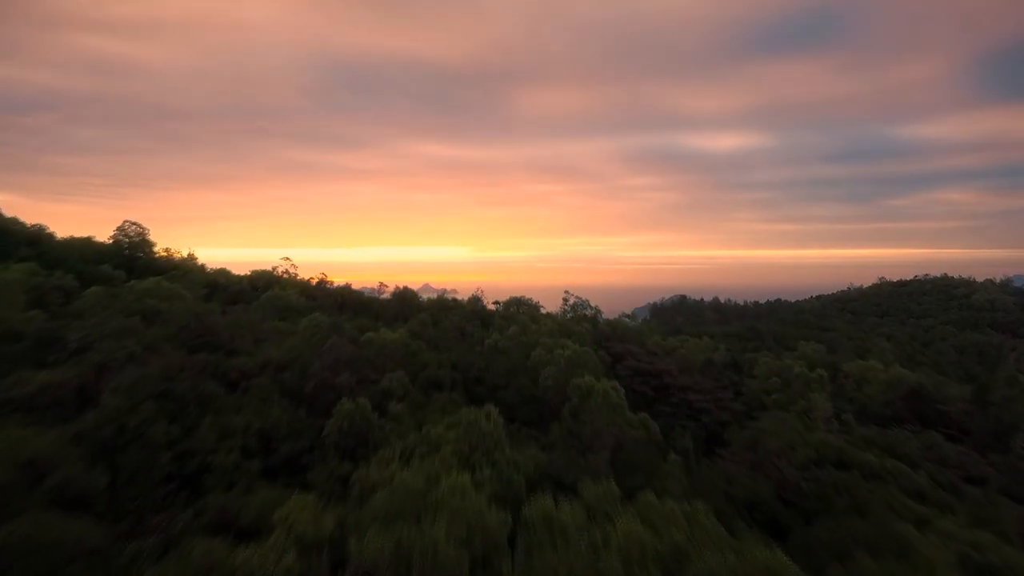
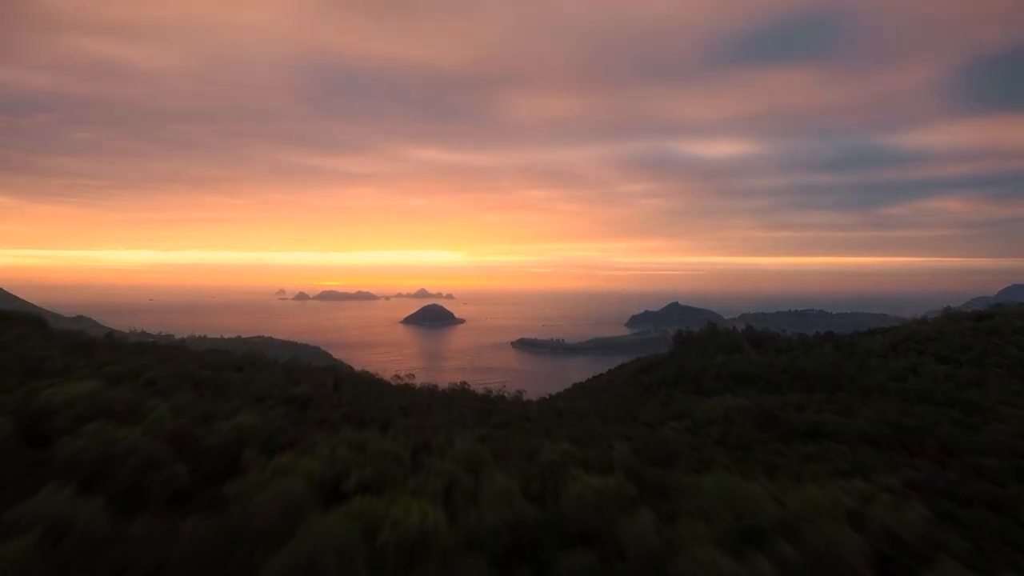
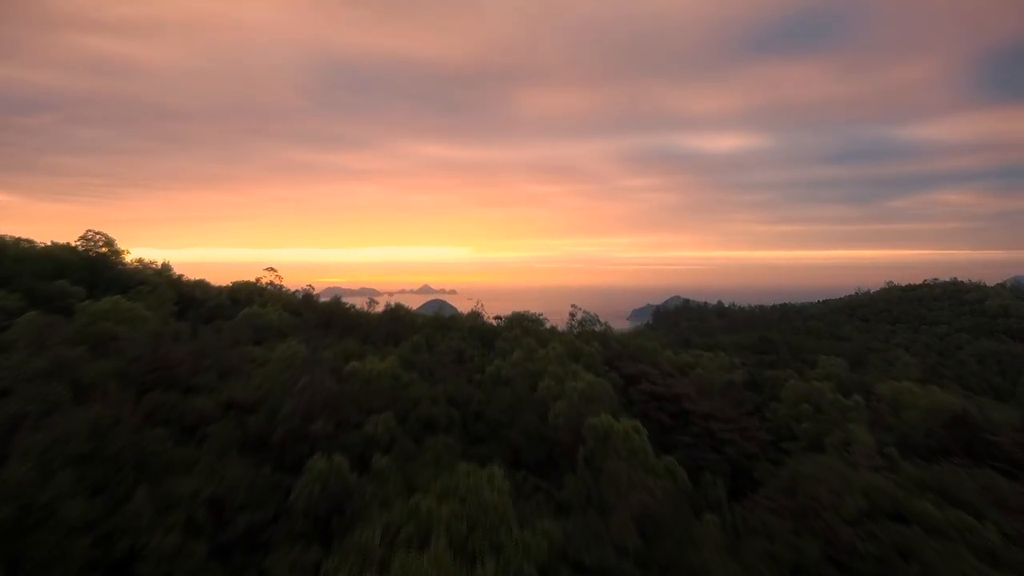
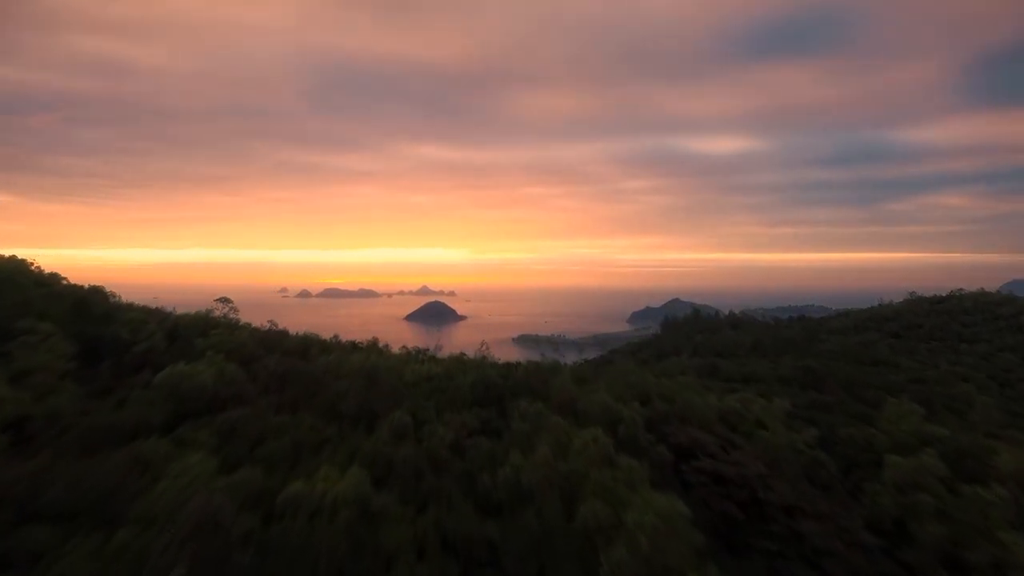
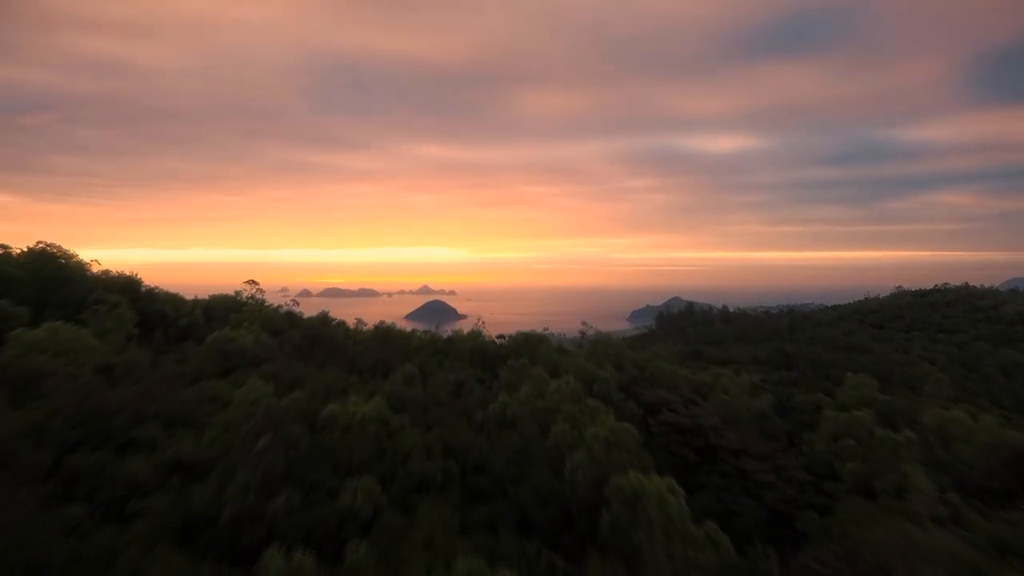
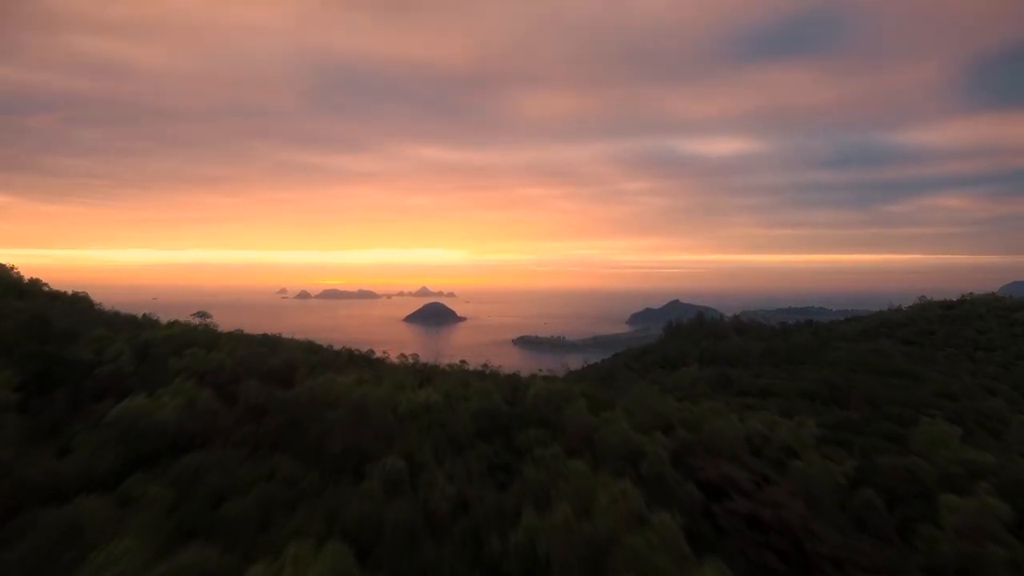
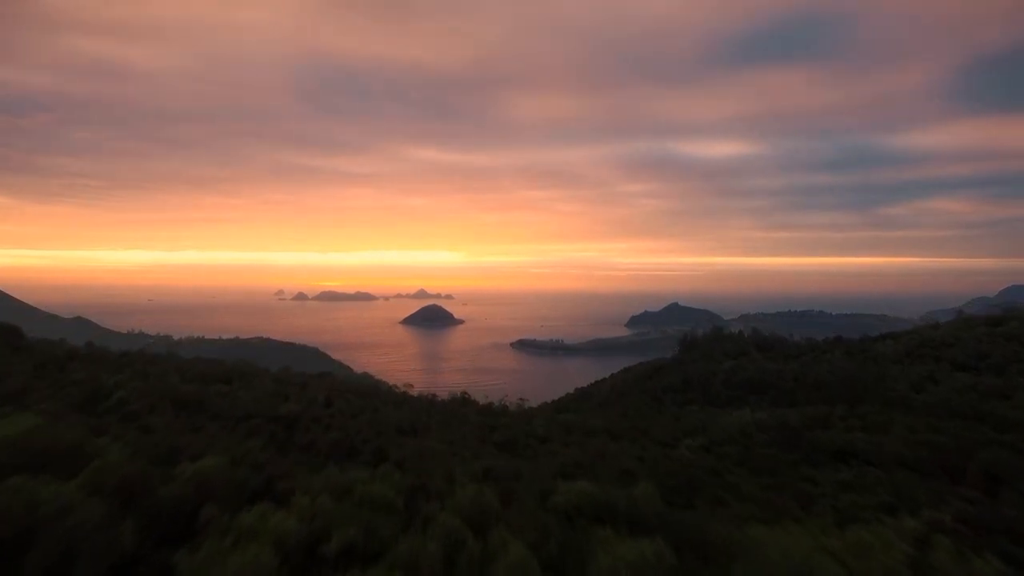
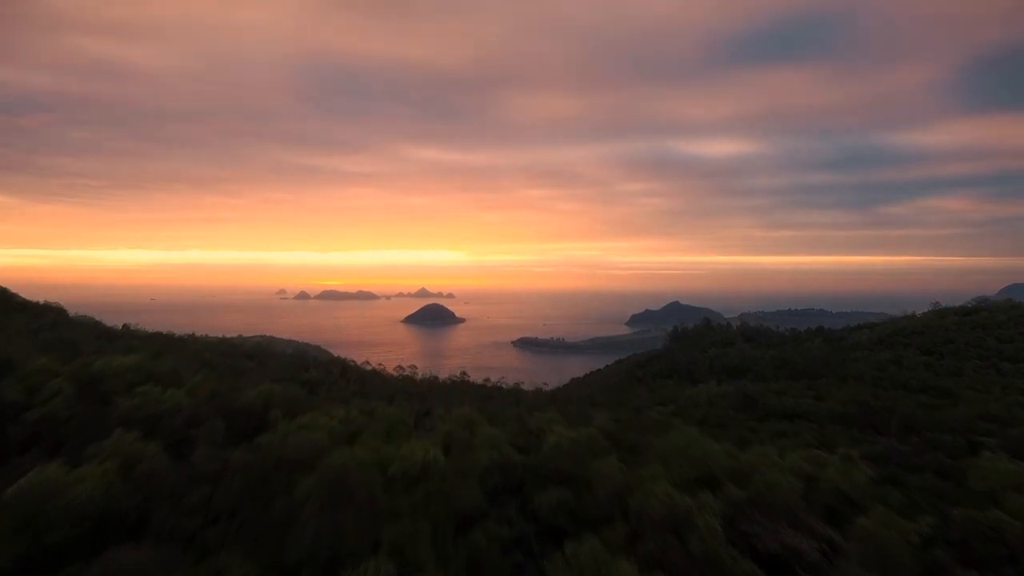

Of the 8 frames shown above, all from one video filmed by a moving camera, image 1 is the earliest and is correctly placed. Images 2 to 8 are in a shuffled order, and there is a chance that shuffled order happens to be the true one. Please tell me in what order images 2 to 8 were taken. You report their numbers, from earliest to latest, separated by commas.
3, 5, 4, 6, 8, 2, 7
